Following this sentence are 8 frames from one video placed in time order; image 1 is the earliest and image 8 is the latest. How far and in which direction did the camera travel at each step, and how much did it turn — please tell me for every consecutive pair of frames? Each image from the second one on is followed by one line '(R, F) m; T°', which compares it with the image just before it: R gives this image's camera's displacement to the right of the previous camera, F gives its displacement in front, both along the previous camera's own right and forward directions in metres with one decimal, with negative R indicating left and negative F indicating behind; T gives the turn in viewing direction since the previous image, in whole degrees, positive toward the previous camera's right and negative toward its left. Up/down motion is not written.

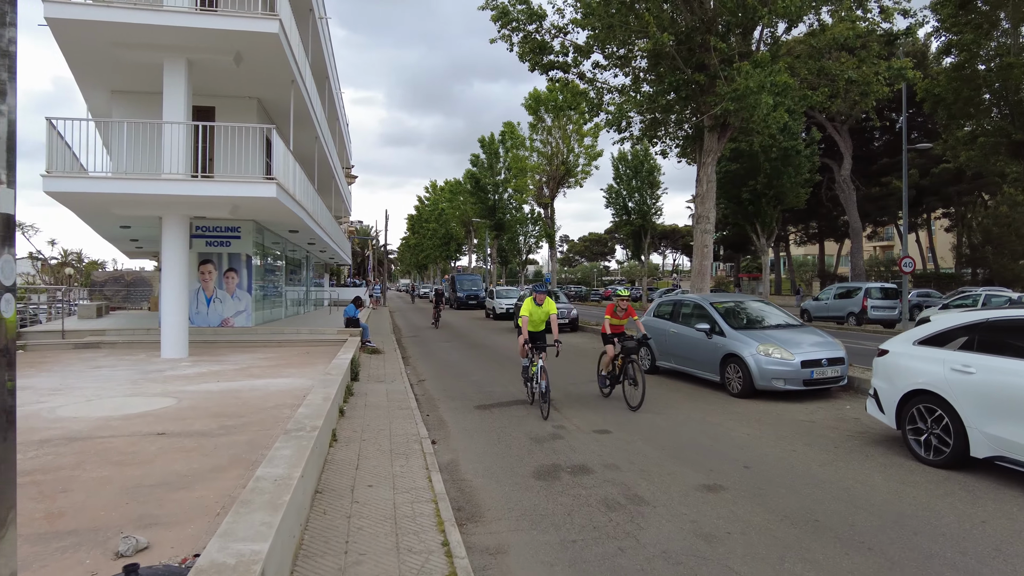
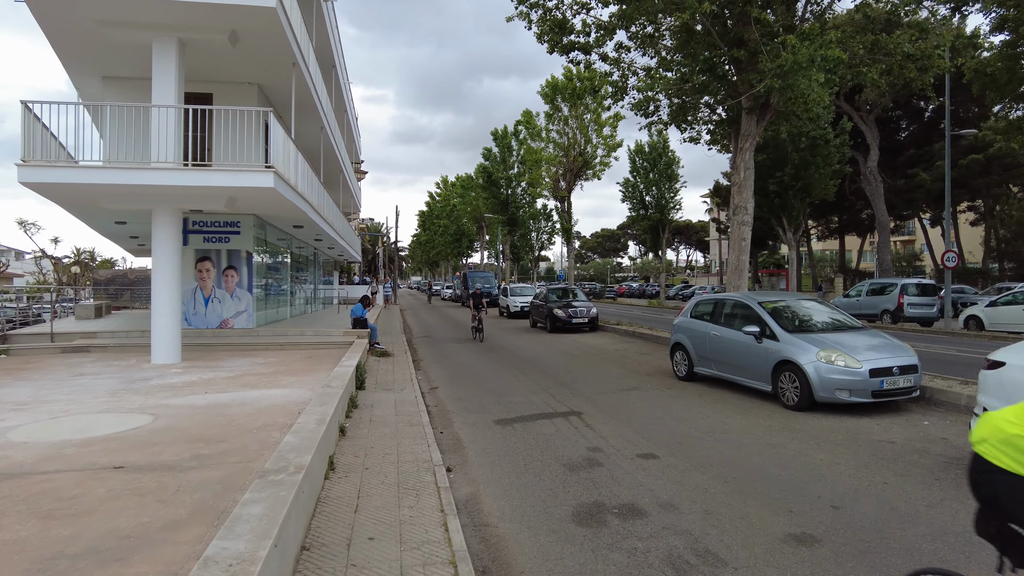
(-0.2, +1.0) m; -1°
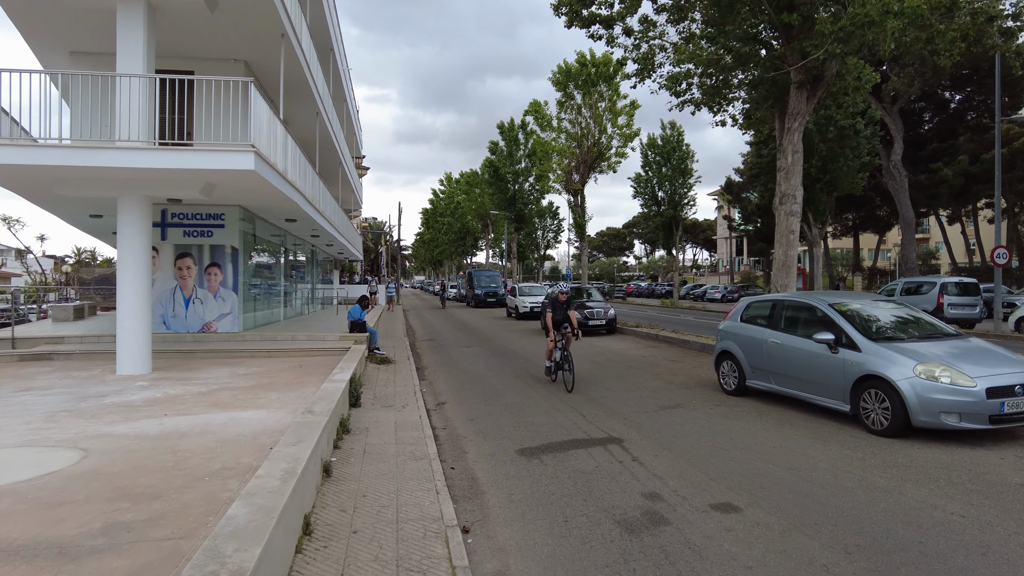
(-0.2, +1.4) m; 0°
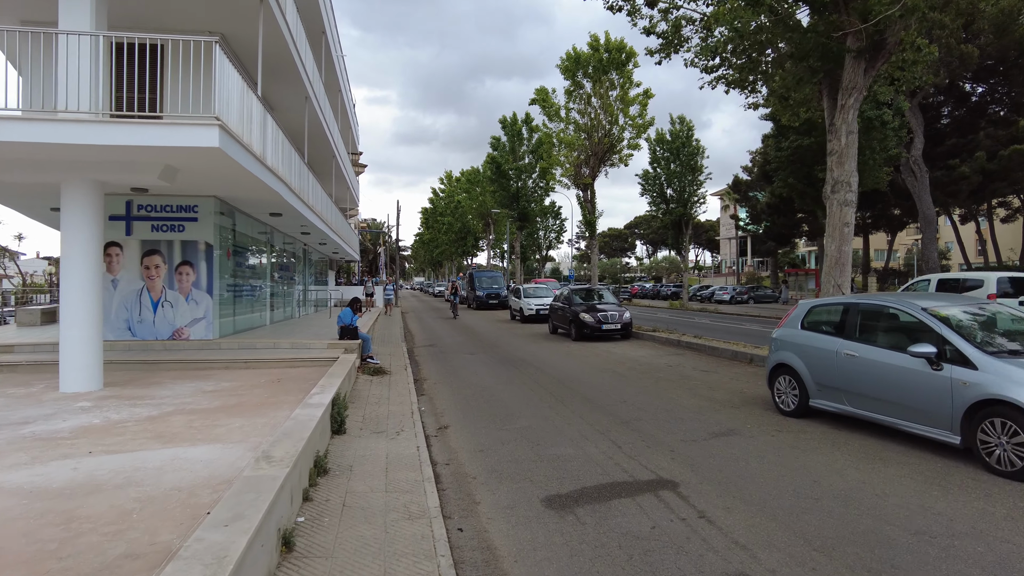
(-0.2, +1.4) m; 0°
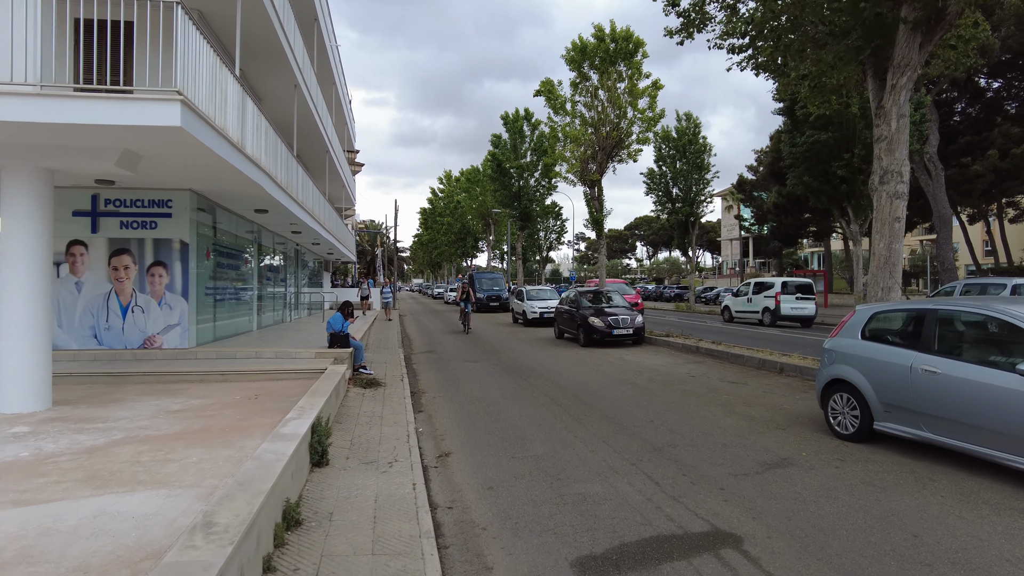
(-0.1, +1.1) m; 0°
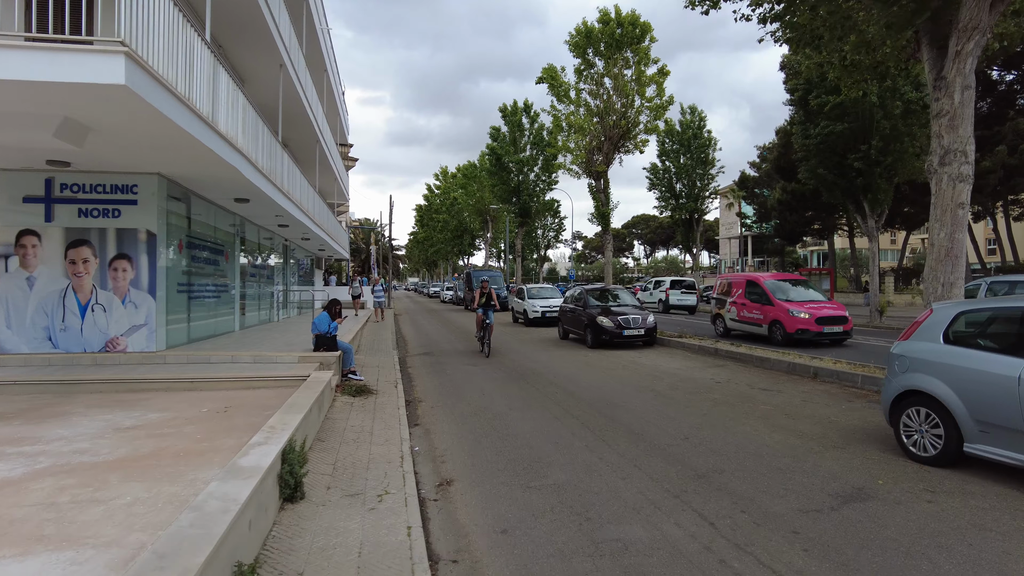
(-0.2, +1.1) m; 0°
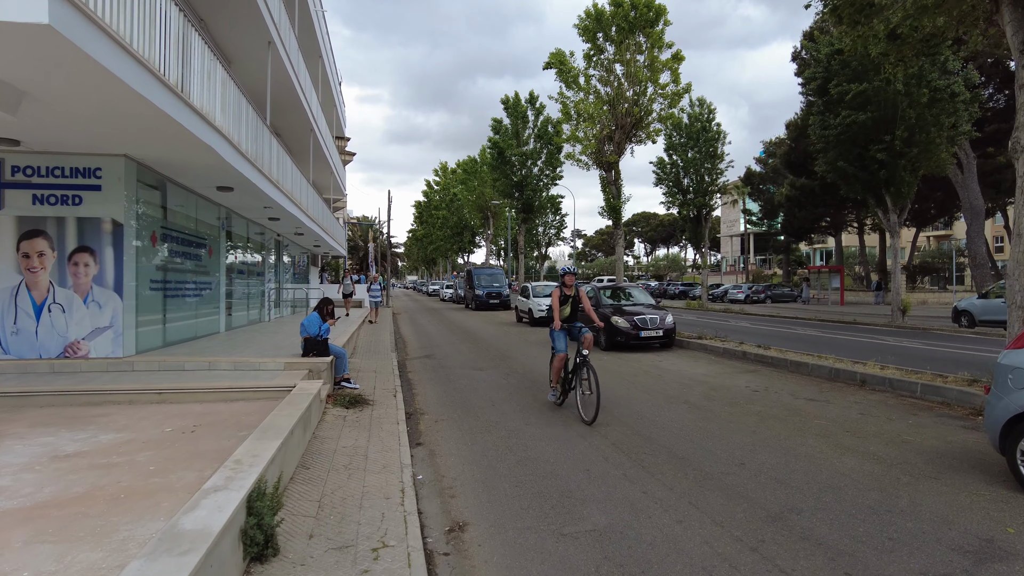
(-0.2, +1.1) m; 0°
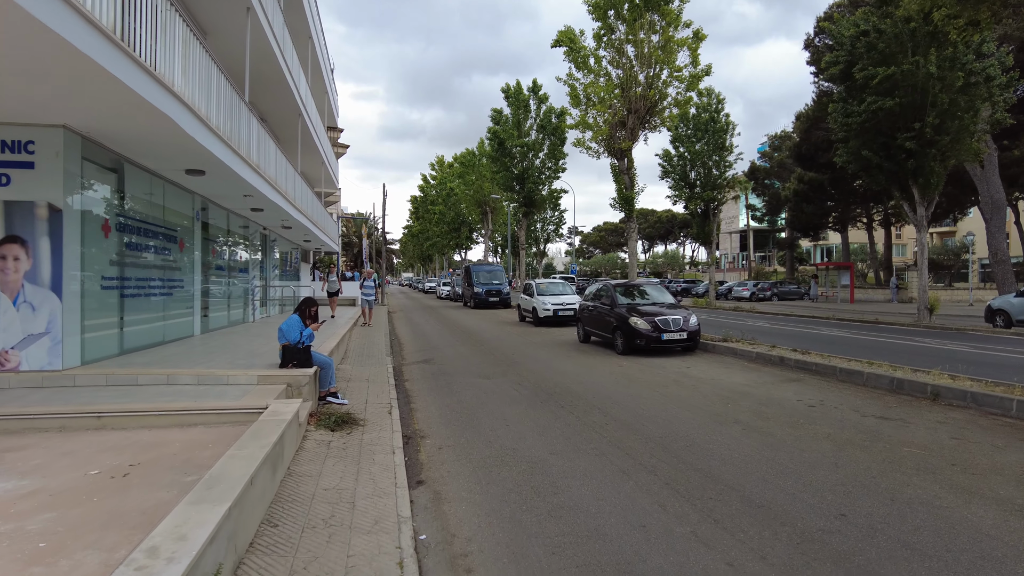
(-0.2, +1.3) m; 0°
